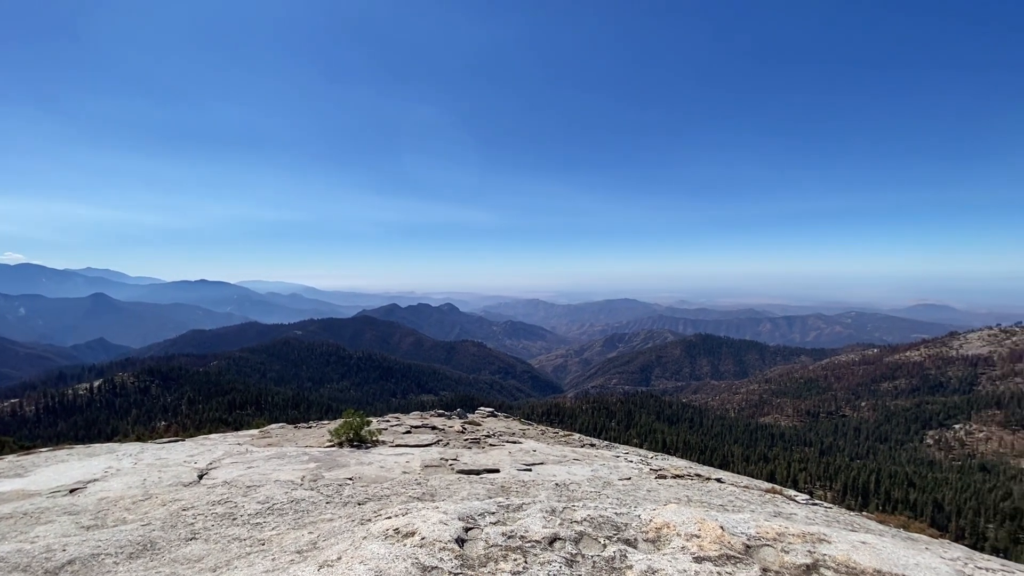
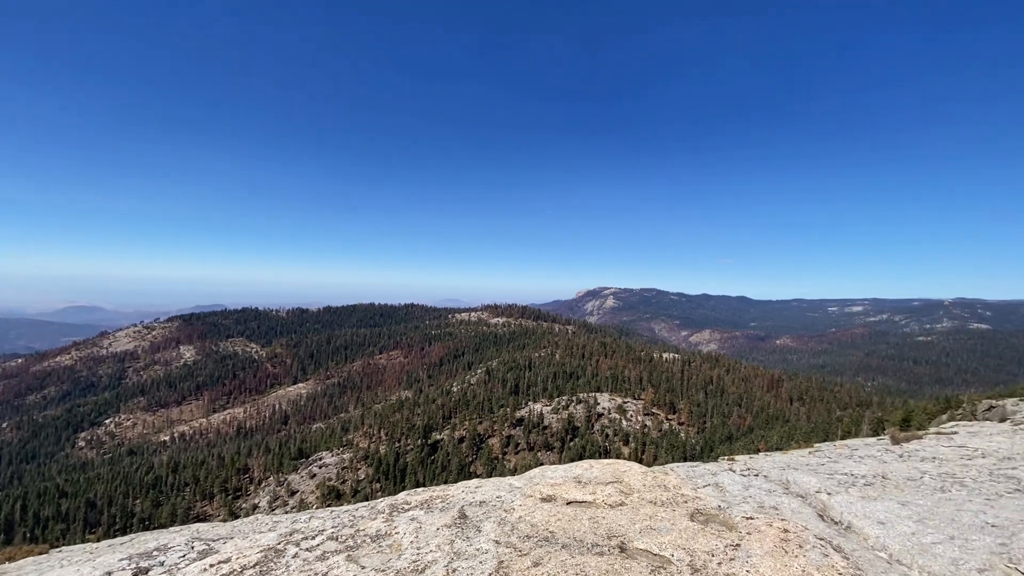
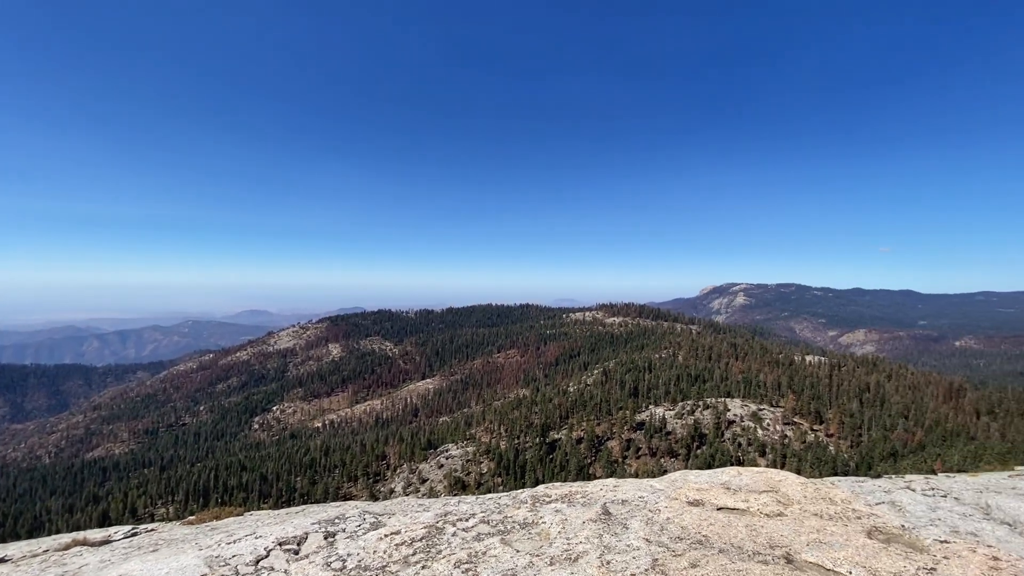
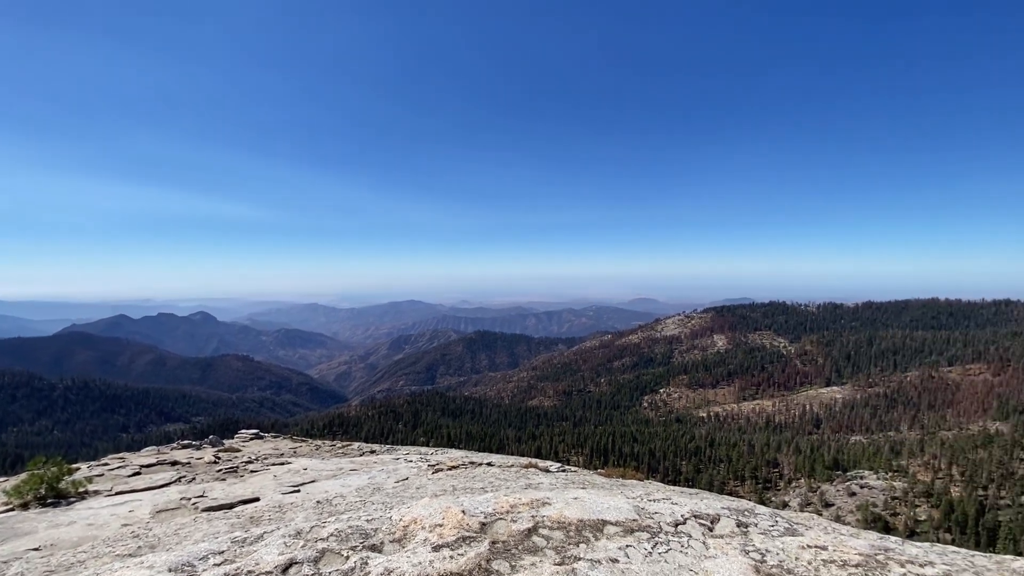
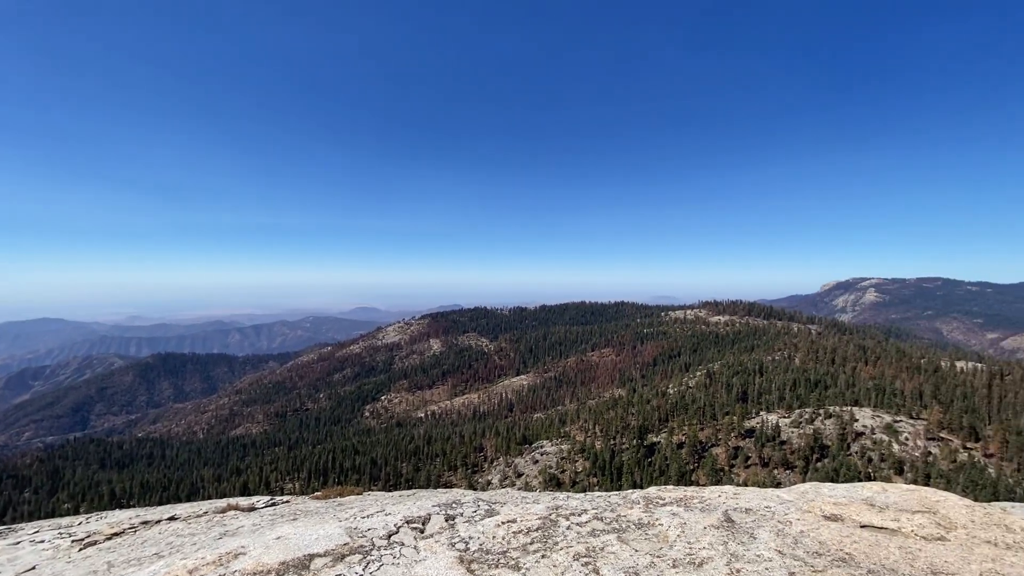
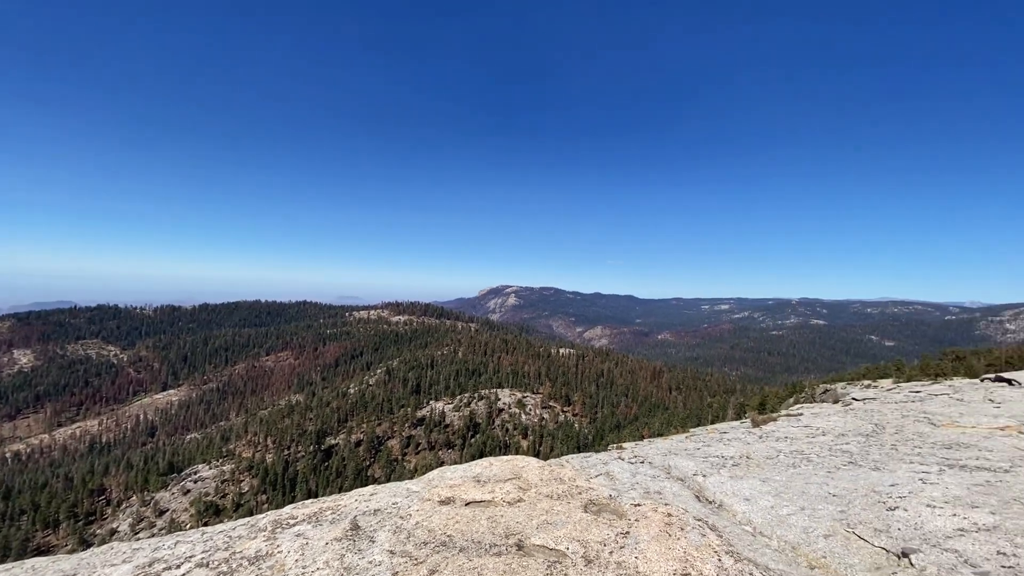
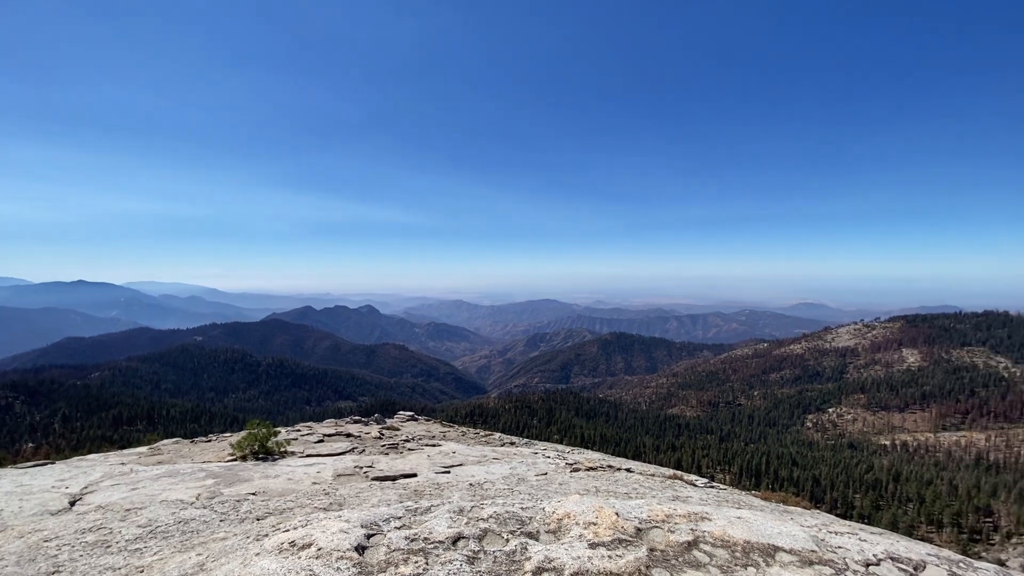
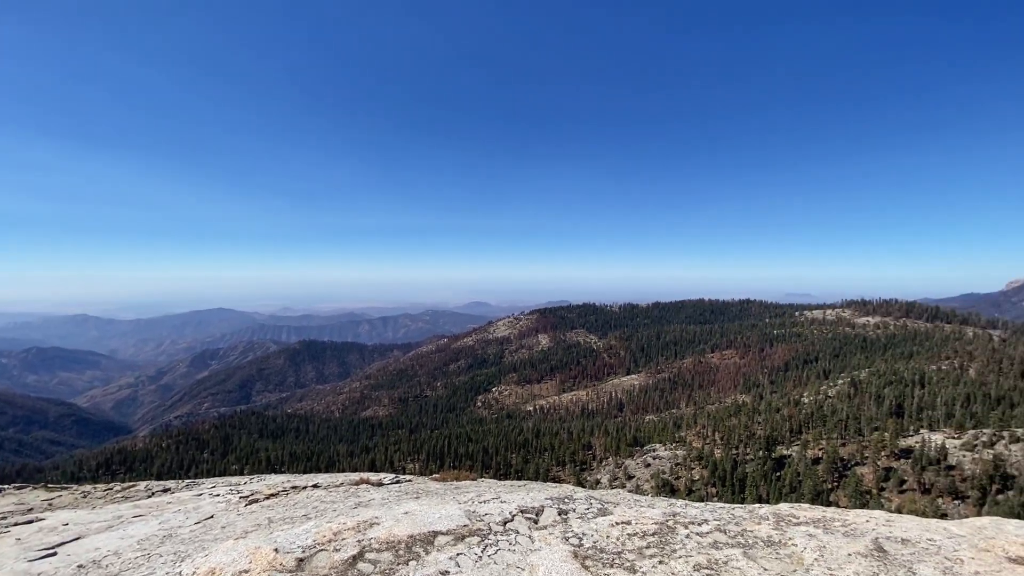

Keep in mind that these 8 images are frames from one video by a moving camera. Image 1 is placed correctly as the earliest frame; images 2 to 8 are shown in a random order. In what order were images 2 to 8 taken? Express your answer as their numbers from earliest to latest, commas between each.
7, 4, 8, 5, 3, 2, 6
